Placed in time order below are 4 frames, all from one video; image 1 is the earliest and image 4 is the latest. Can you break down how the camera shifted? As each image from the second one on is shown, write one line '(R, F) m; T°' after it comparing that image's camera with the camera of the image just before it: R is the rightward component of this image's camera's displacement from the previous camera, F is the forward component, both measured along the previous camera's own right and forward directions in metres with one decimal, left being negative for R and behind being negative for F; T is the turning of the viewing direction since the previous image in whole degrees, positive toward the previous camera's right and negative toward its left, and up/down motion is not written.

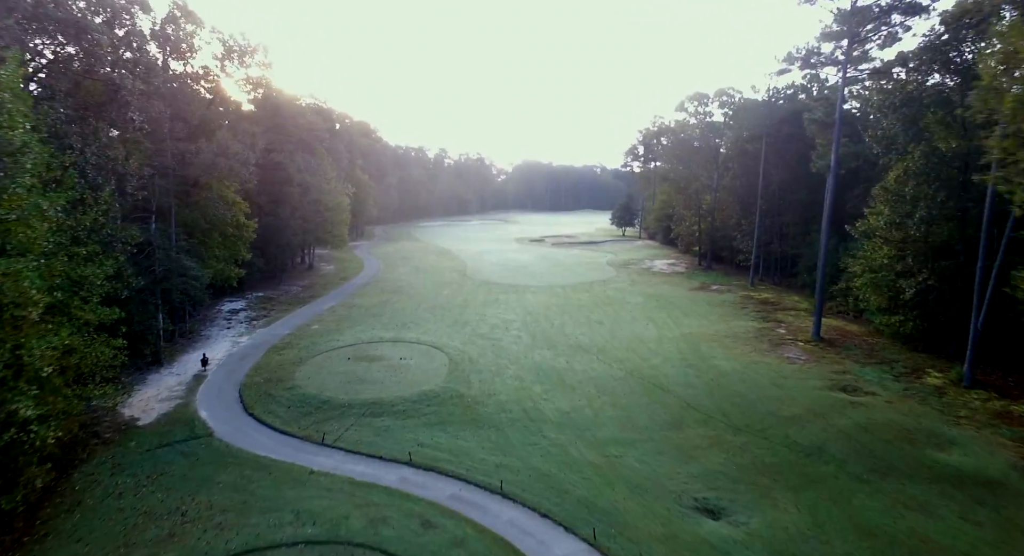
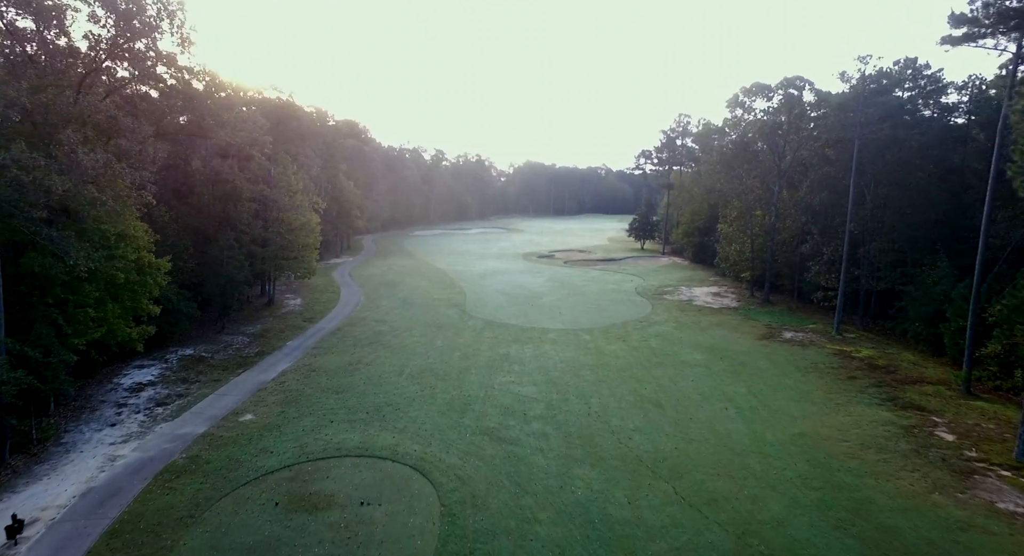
(-0.8, +8.3) m; 0°
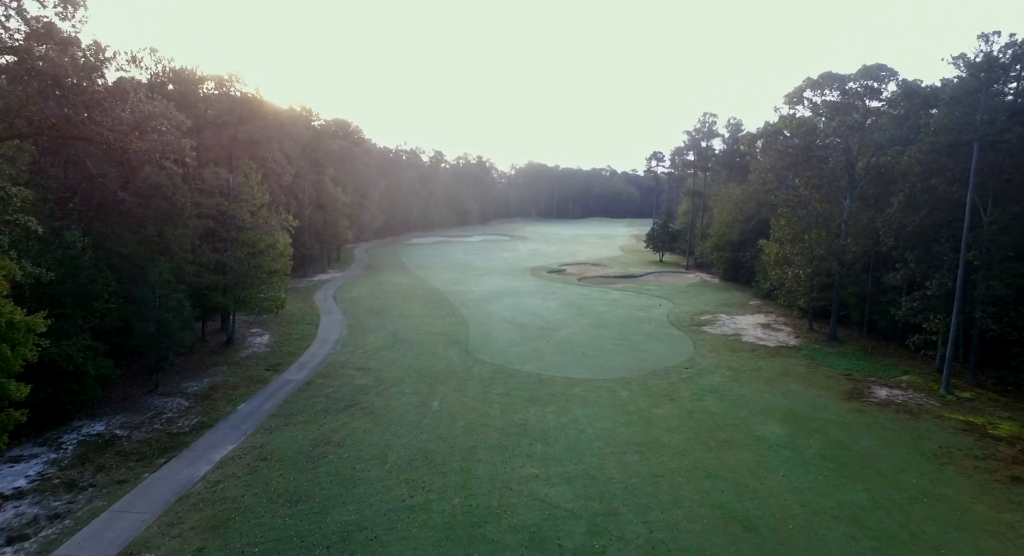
(-0.7, +6.1) m; 0°
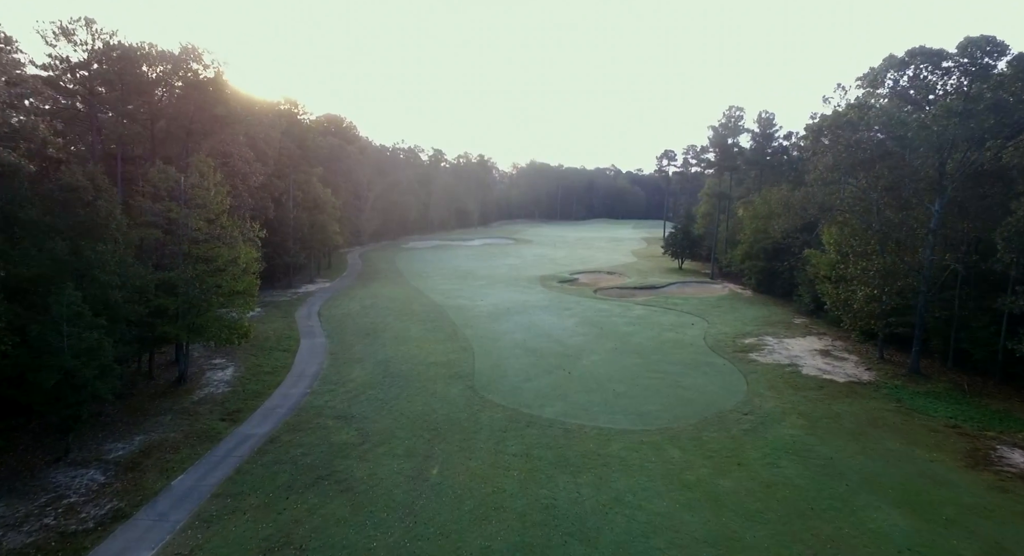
(-0.7, +5.0) m; 0°
